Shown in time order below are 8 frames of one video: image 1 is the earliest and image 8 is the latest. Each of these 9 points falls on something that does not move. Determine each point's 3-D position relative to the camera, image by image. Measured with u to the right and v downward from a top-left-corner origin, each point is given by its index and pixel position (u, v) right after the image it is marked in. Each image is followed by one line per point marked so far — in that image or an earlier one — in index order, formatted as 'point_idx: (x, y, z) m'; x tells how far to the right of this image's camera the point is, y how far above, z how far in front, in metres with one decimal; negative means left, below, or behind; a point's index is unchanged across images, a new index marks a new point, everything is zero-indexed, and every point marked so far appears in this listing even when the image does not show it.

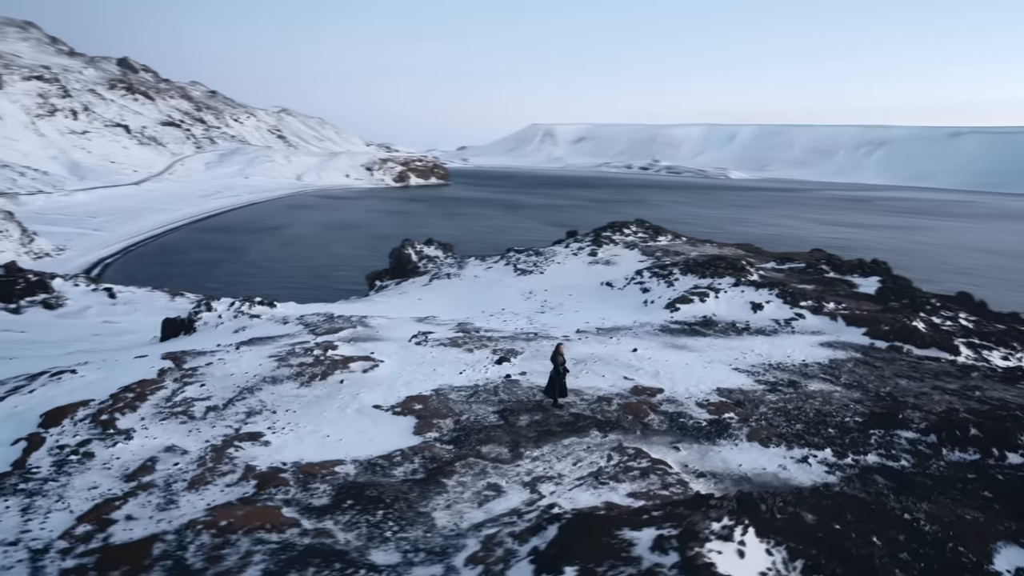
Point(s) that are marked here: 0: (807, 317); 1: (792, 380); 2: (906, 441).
0: (+6.6, -0.6, +14.6) m
1: (+4.5, -1.5, +10.6) m
2: (+4.7, -1.8, +7.8) m
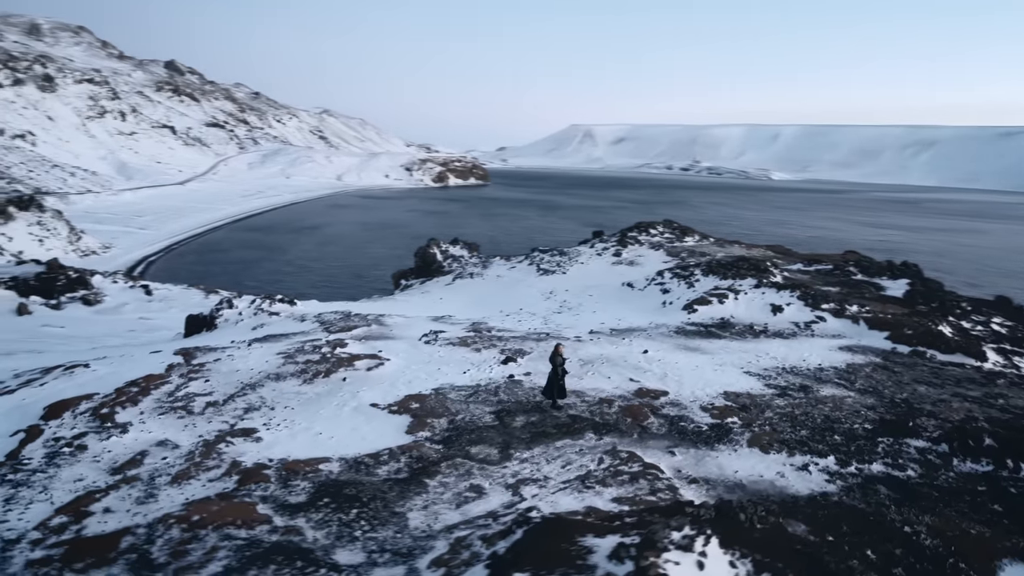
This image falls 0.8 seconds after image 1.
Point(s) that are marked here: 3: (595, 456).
0: (+6.9, -0.7, +14.2) m
1: (+4.6, -1.5, +10.2) m
2: (+4.6, -1.9, +7.5) m
3: (+0.9, -1.9, +7.3) m
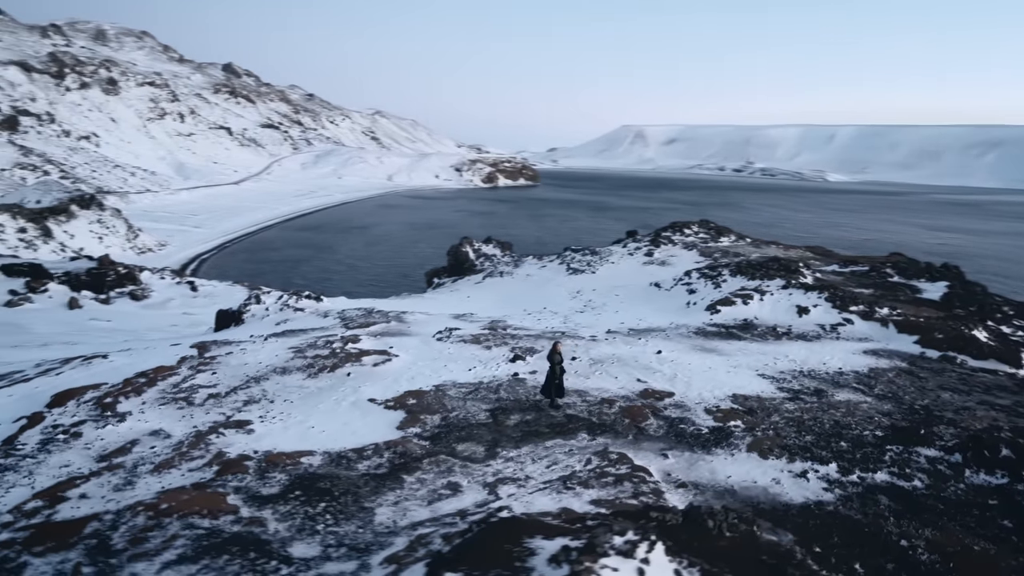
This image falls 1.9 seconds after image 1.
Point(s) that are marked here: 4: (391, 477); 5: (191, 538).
0: (+7.2, -0.7, +13.6) m
1: (+4.6, -1.5, +9.8) m
2: (+4.5, -1.9, +7.0) m
3: (+0.8, -1.8, +7.1) m
4: (-1.2, -1.8, +6.2) m
5: (-2.3, -1.8, +4.7) m
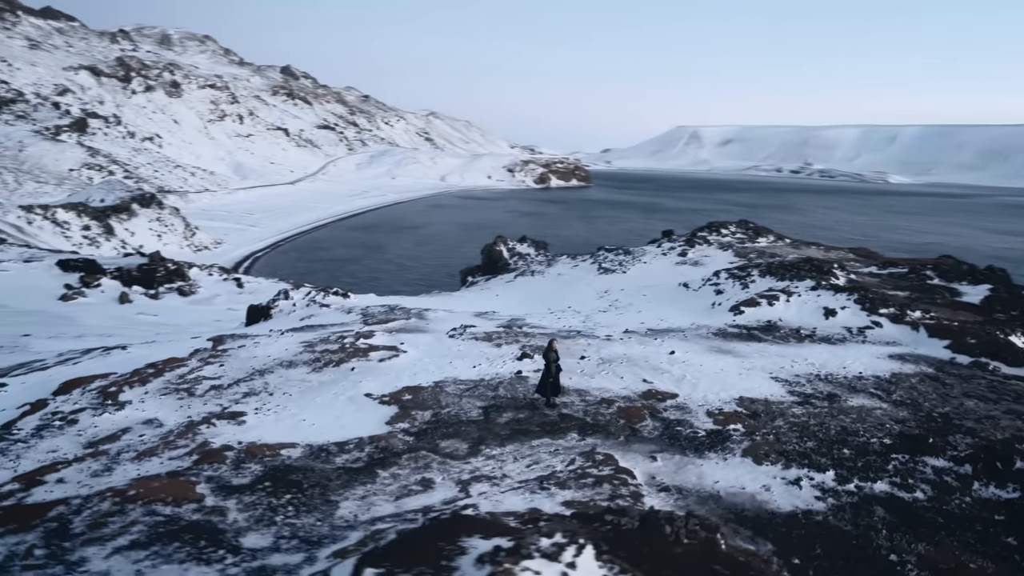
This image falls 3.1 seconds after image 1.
0: (+7.4, -0.7, +13.0) m
1: (+4.6, -1.5, +9.4) m
2: (+4.3, -1.9, +6.6) m
3: (+0.6, -1.8, +6.9) m
4: (-1.4, -1.7, +6.2) m
5: (-2.7, -1.7, +4.8) m
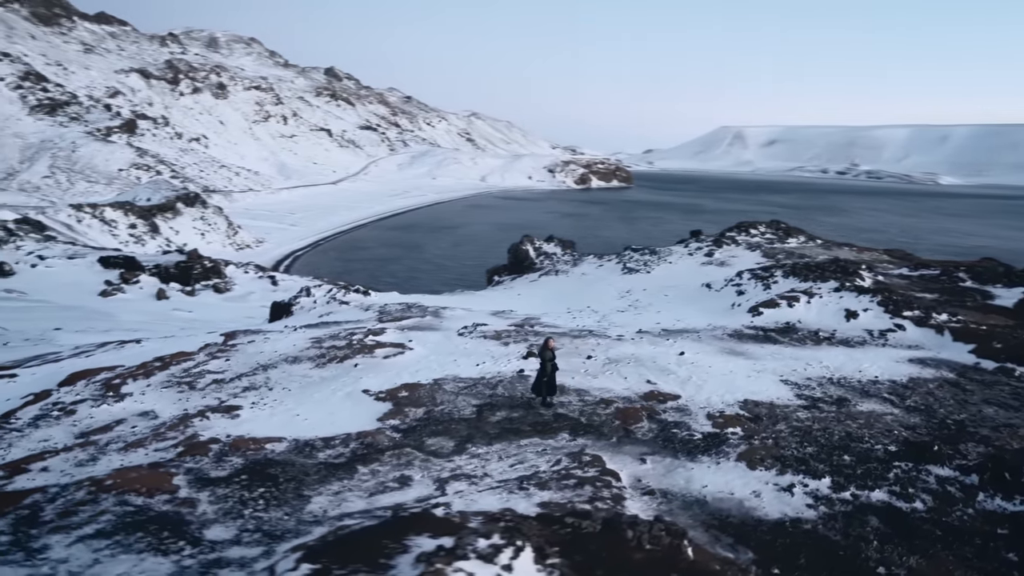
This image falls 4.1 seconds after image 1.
0: (+7.6, -0.8, +12.5) m
1: (+4.6, -1.5, +9.0) m
2: (+4.1, -1.9, +6.3) m
3: (+0.4, -1.8, +6.8) m
4: (-1.6, -1.7, +6.2) m
5: (-2.9, -1.7, +4.8) m
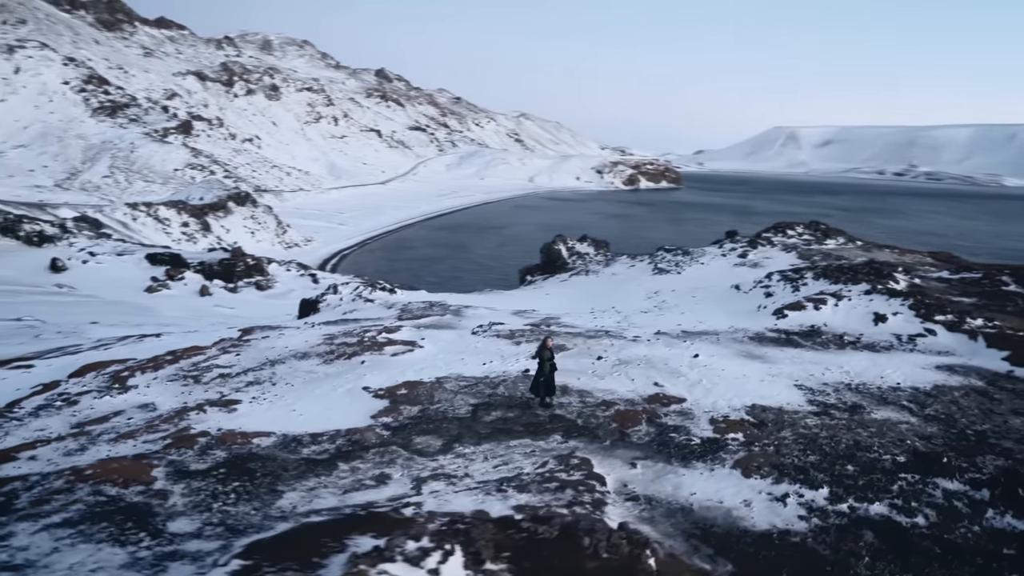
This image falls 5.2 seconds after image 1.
0: (+7.8, -0.8, +11.9) m
1: (+4.6, -1.5, +8.6) m
2: (+3.9, -1.9, +5.9) m
3: (+0.3, -1.7, +6.6) m
4: (-1.8, -1.7, +6.1) m
5: (-3.2, -1.6, +4.9) m
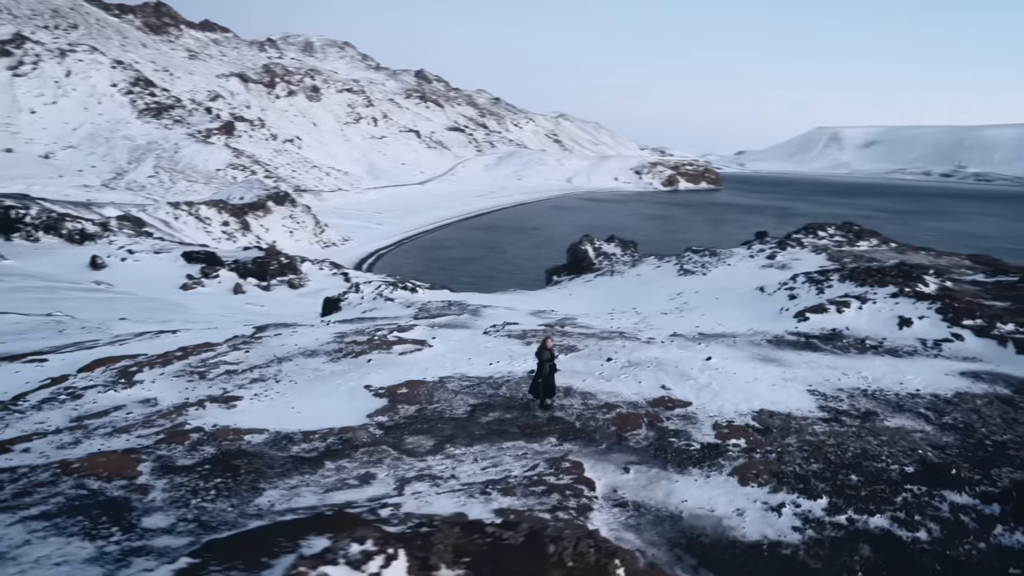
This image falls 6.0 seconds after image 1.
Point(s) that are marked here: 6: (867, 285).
0: (+7.9, -0.9, +11.4) m
1: (+4.6, -1.6, +8.3) m
2: (+3.8, -1.9, +5.6) m
3: (+0.2, -1.7, +6.5) m
4: (-1.9, -1.6, +6.1) m
5: (-3.4, -1.6, +4.9) m
6: (+8.6, +0.1, +15.9) m
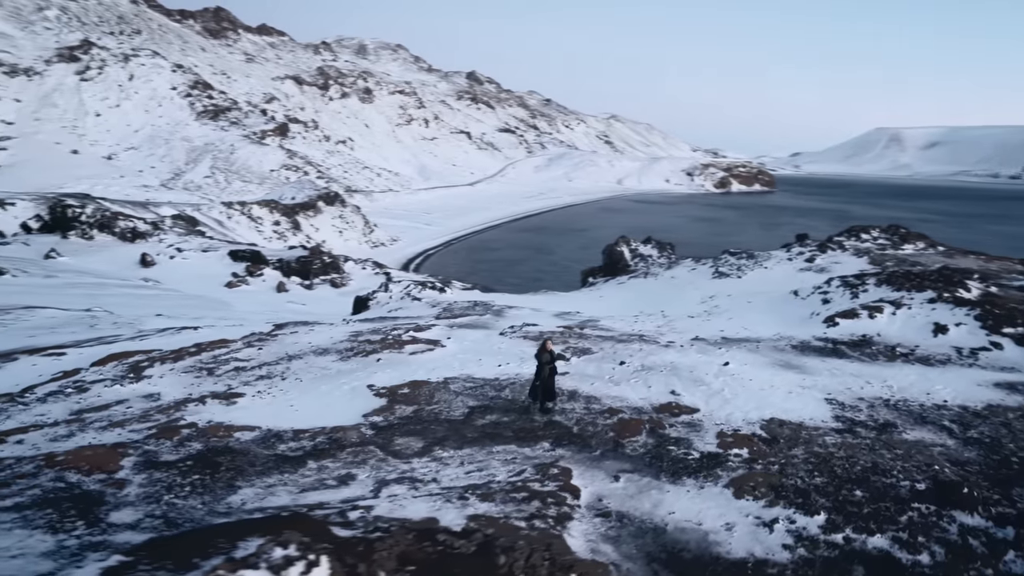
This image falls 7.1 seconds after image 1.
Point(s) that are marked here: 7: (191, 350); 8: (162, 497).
0: (+8.1, -1.0, +10.7) m
1: (+4.5, -1.6, +7.8) m
2: (+3.6, -1.9, +5.2) m
3: (+0.1, -1.7, +6.3) m
4: (-2.0, -1.6, +6.1) m
5: (-3.6, -1.6, +5.0) m
6: (+9.1, 0.0, +15.1) m
7: (-5.1, -1.0, +10.3) m
8: (-2.7, -1.6, +5.1) m
